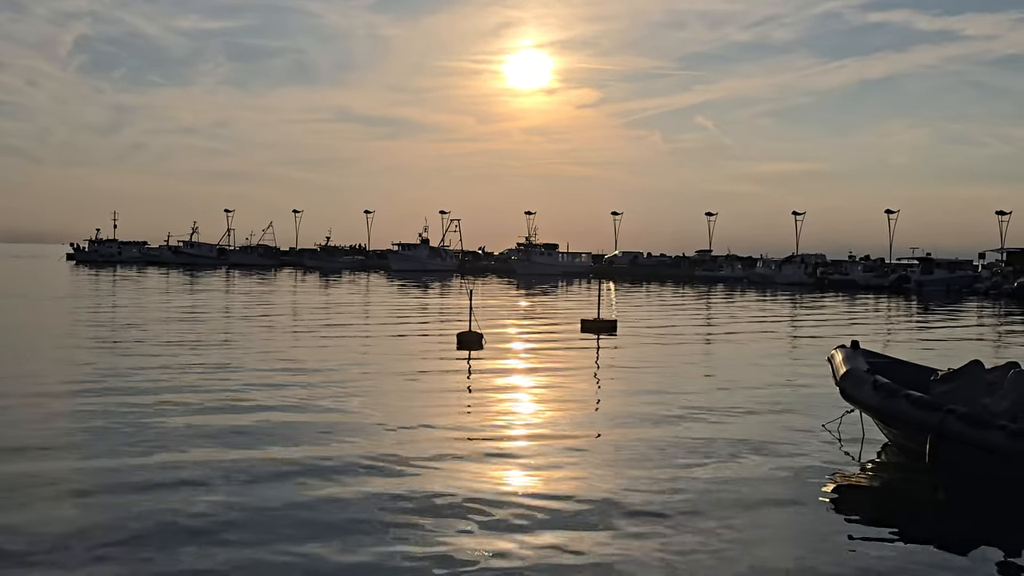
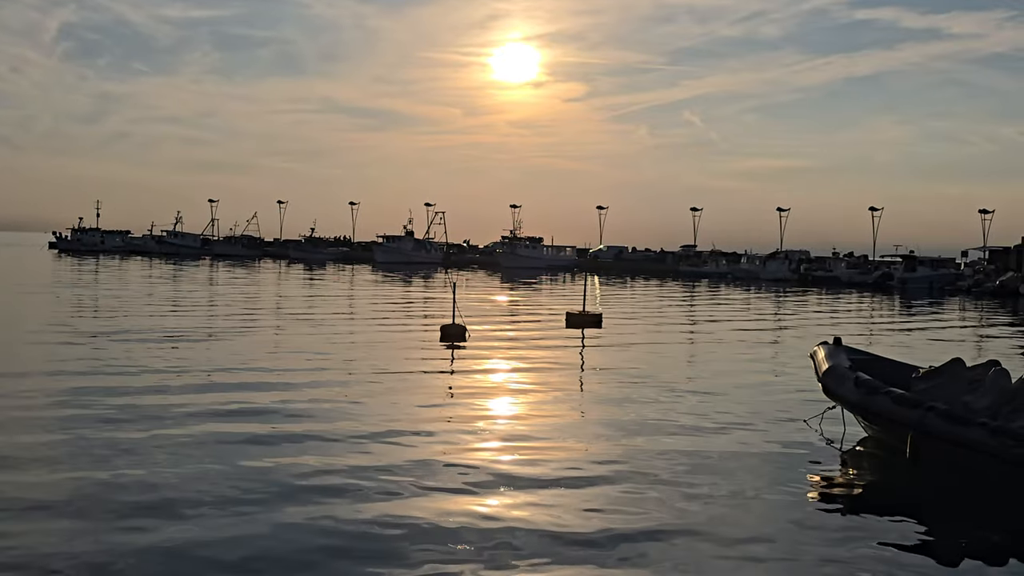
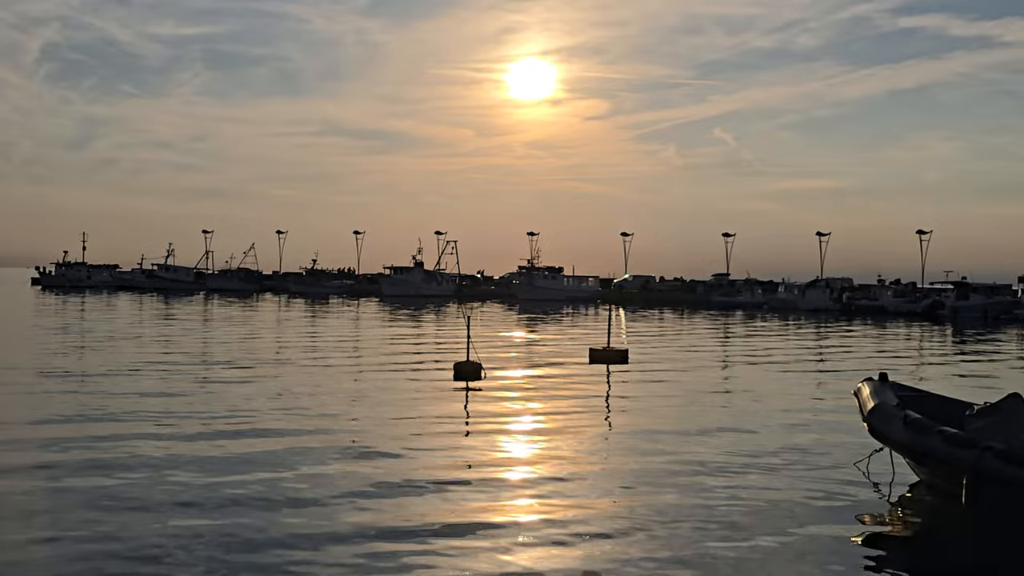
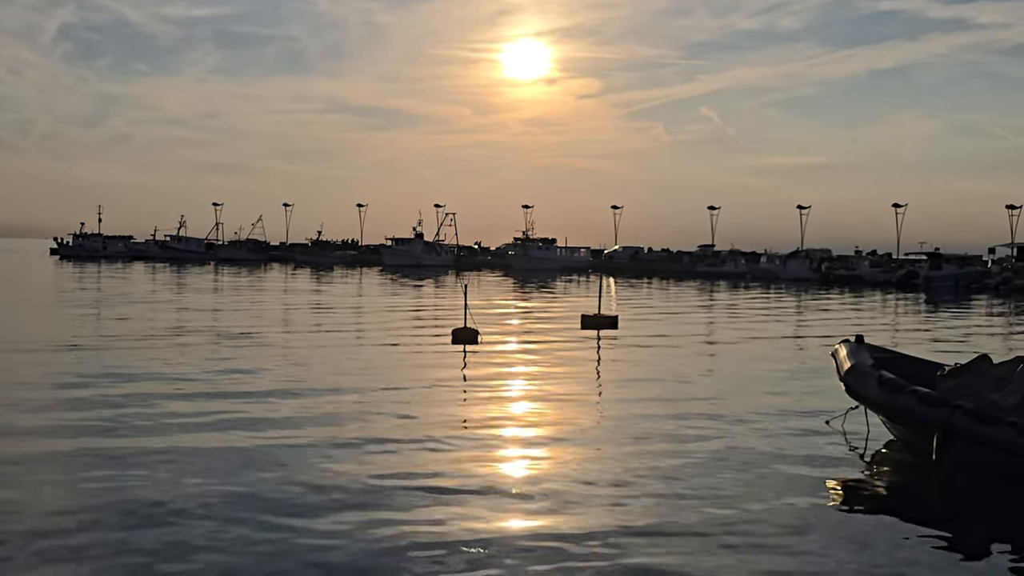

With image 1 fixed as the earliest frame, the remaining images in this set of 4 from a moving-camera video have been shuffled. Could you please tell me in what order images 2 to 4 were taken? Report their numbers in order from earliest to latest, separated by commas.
2, 3, 4
